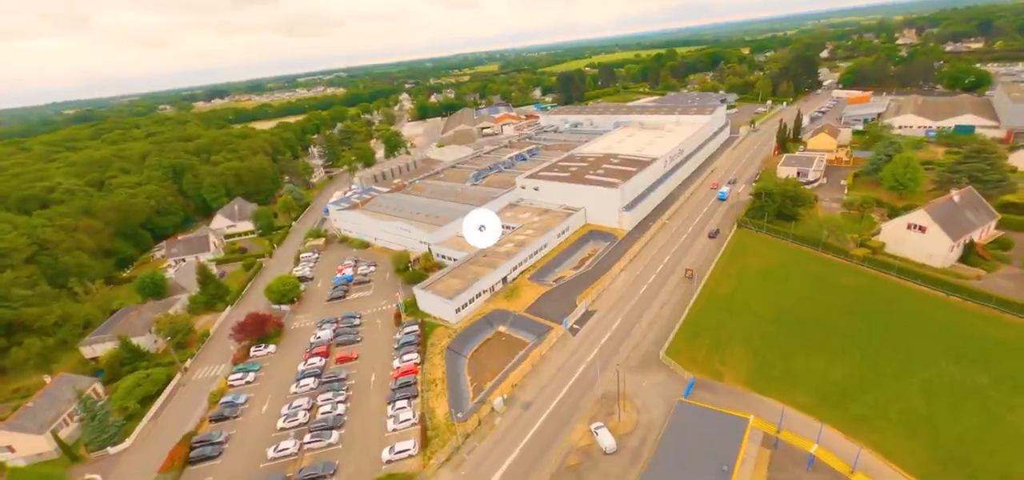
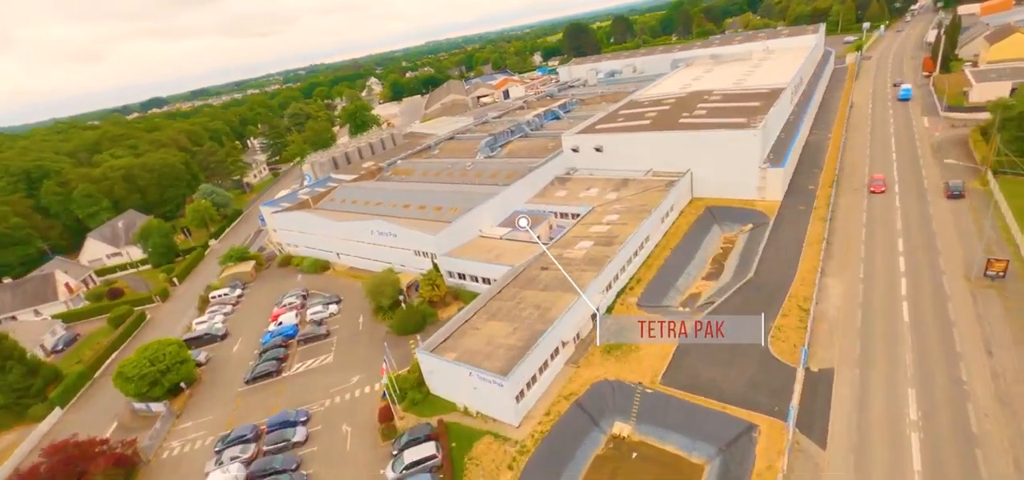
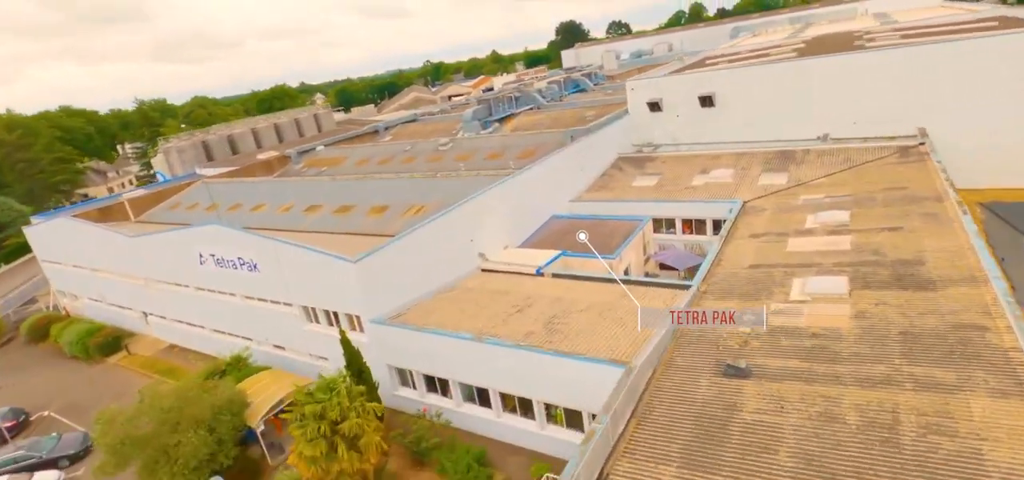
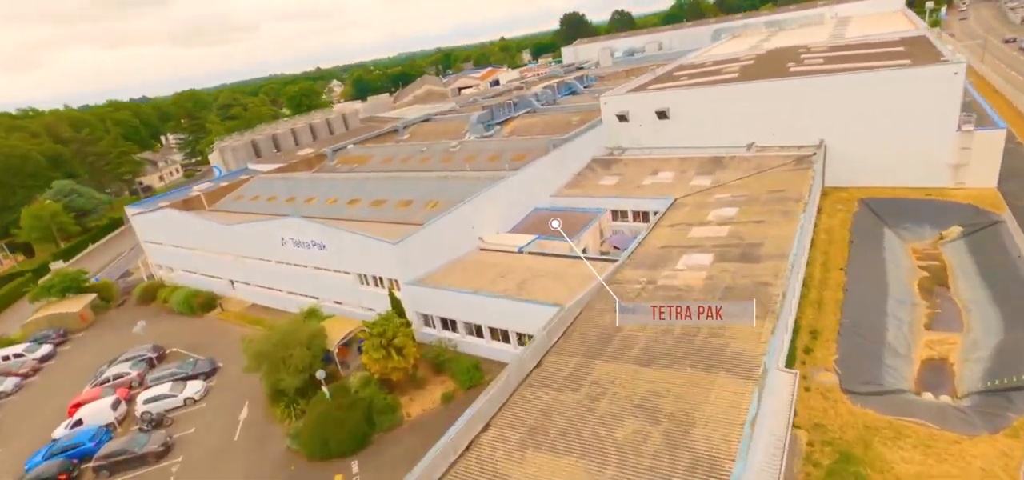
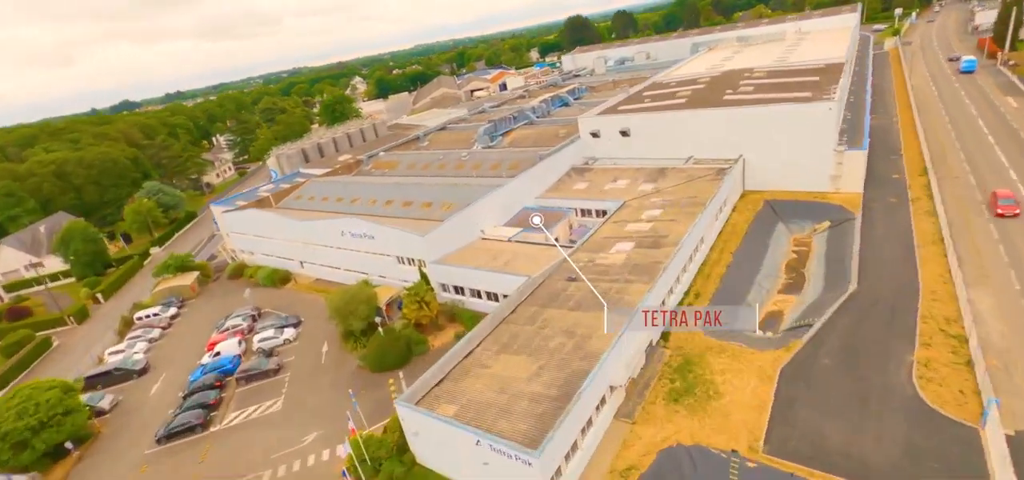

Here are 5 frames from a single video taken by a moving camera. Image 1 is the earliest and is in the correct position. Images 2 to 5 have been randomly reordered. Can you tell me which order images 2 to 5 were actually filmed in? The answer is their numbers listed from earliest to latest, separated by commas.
2, 5, 4, 3
